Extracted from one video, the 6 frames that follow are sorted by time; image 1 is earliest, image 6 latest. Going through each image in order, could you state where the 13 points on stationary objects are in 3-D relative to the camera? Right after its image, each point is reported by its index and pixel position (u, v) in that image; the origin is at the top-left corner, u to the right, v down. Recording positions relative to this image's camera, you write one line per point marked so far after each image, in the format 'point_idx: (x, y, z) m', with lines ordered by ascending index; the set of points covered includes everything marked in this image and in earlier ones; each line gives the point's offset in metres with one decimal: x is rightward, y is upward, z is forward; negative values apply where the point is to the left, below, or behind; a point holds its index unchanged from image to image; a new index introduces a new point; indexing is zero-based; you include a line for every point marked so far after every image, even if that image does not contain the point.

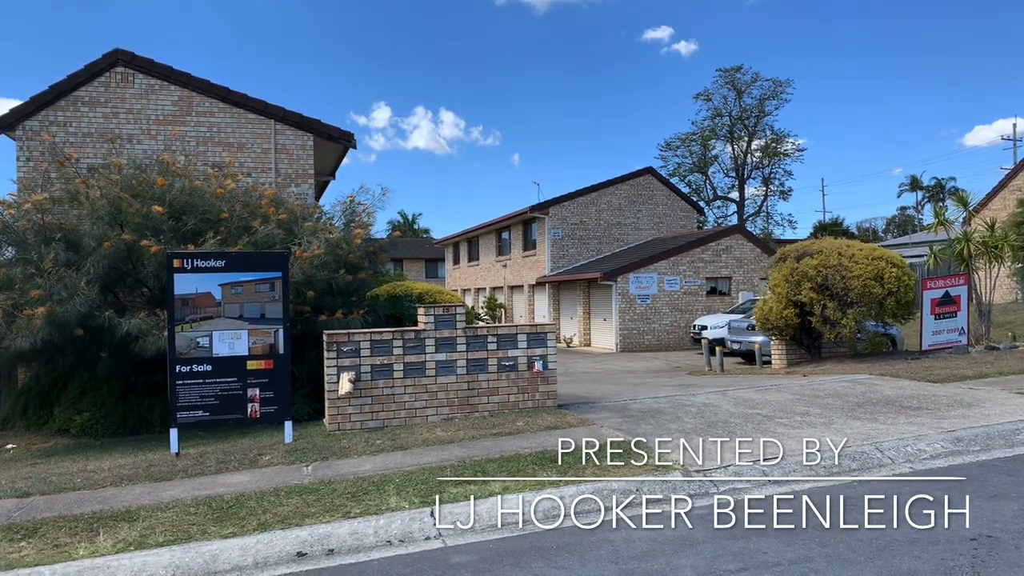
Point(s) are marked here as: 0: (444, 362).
0: (-0.7, -0.8, +8.6) m
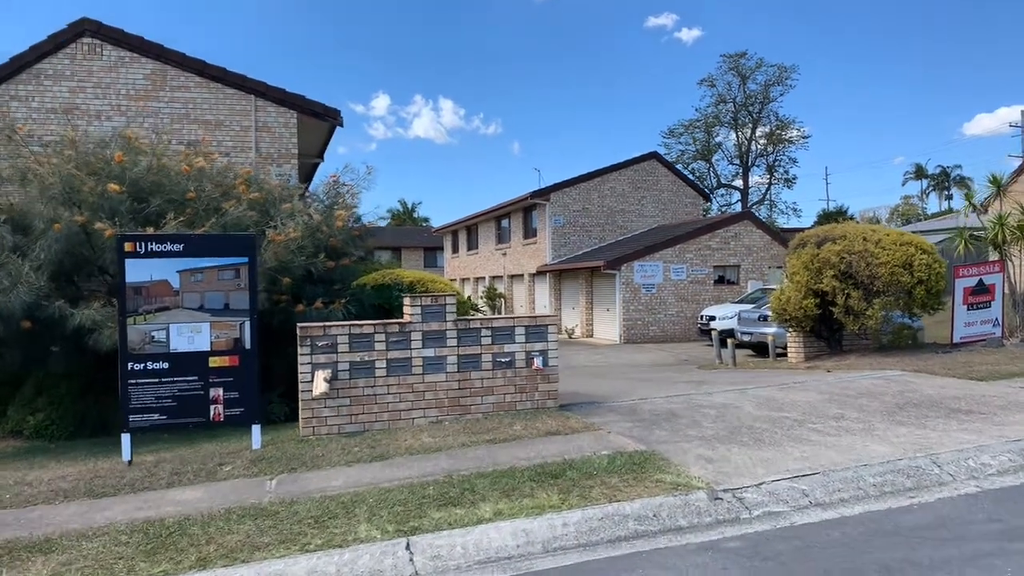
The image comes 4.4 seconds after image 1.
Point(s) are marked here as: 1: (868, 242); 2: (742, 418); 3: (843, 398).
0: (-0.8, -0.7, +7.6) m
1: (+5.0, +0.6, +11.4) m
2: (+2.0, -1.1, +7.1) m
3: (+3.2, -1.1, +7.7) m
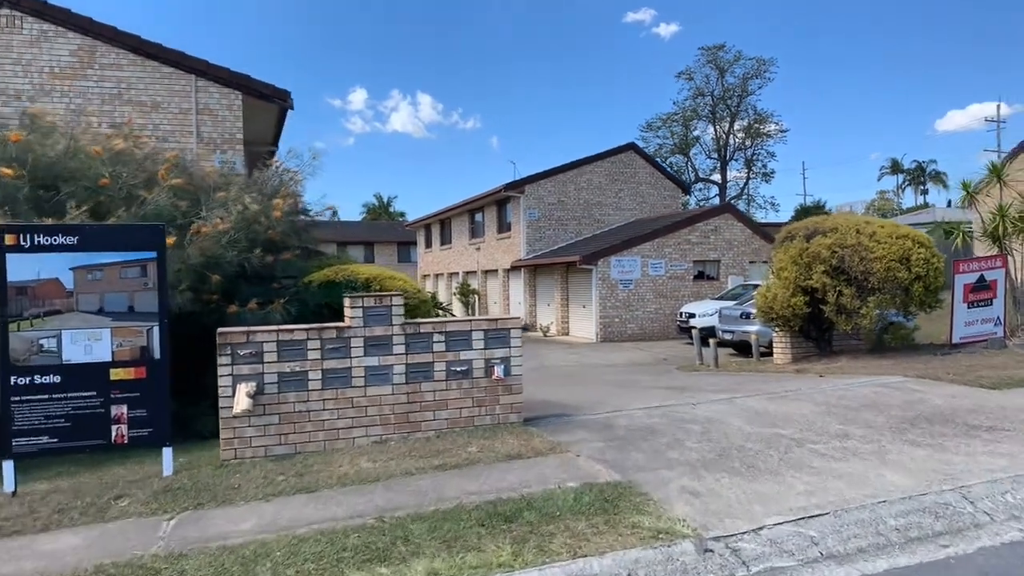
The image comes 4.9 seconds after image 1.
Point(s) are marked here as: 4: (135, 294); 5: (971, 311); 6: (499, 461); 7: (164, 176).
0: (-1.1, -0.7, +6.6) m
1: (+4.6, +0.7, +10.5) m
2: (+1.7, -1.1, +6.1) m
3: (+2.8, -1.0, +6.8) m
4: (-2.9, 0.0, +6.2) m
5: (+6.0, -0.3, +10.6) m
6: (-0.1, -1.2, +5.8) m
7: (-3.6, +1.2, +8.4) m
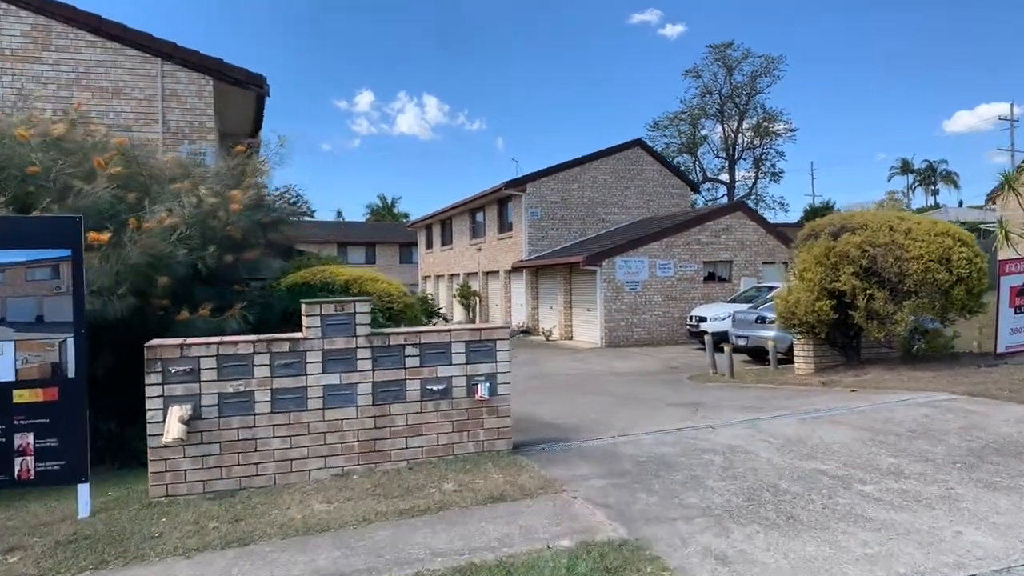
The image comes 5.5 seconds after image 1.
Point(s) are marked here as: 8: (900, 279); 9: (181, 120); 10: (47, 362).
0: (-1.2, -0.7, +5.6) m
1: (+4.5, +0.7, +9.4) m
2: (+1.6, -1.2, +5.1) m
3: (+2.7, -1.1, +5.7) m
4: (-3.0, -0.1, +5.1) m
5: (+5.9, -0.3, +9.5) m
6: (-0.2, -1.3, +4.8) m
7: (-3.7, +1.1, +7.4) m
8: (+4.5, +0.1, +9.3) m
9: (-4.4, +2.2, +10.7) m
10: (-3.0, -0.5, +5.2) m
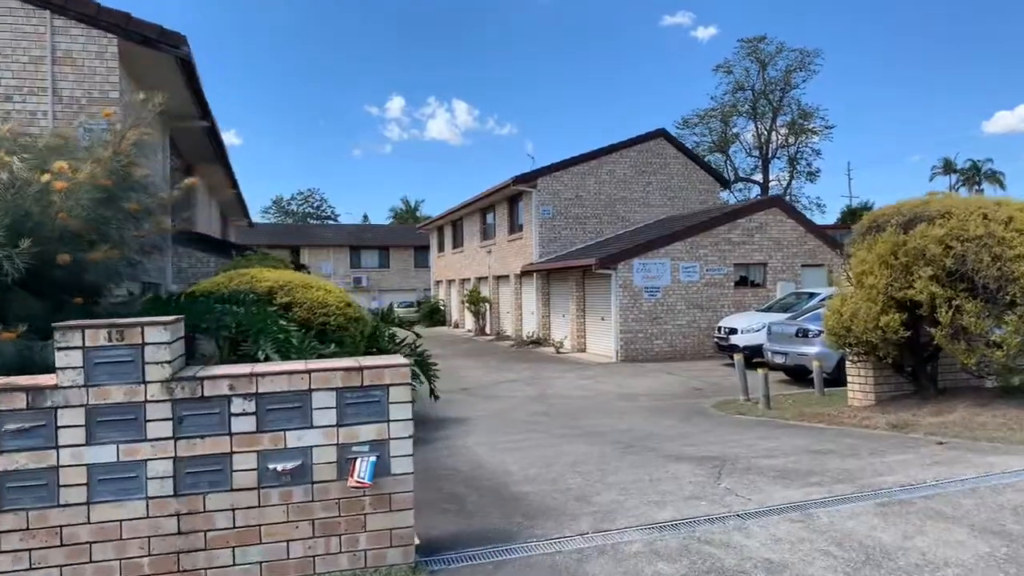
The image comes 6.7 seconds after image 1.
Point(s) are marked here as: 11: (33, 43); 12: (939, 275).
0: (-1.7, -0.8, +3.4) m
1: (+4.2, +0.6, +7.0) m
2: (+1.1, -1.2, +2.8) m
3: (+2.2, -1.1, +3.4) m
4: (-3.5, -0.1, +3.0) m
5: (+5.6, -0.4, +7.0) m
6: (-0.7, -1.3, +2.5) m
7: (-4.0, +1.0, +5.3) m
8: (+4.2, 0.0, +6.9) m
9: (-4.7, +2.1, +8.6) m
10: (-3.5, -0.5, +3.0) m
11: (-5.1, +2.6, +8.6) m
12: (+3.8, +0.1, +7.1) m
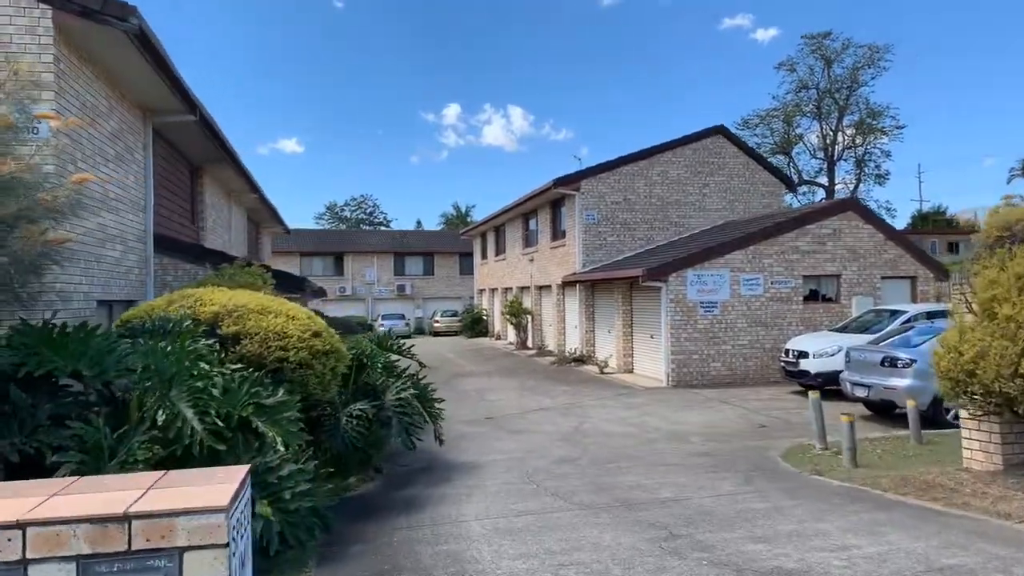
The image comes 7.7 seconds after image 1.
0: (-1.9, -0.9, +1.7) m
1: (+4.2, +0.4, +4.9) m
2: (+0.8, -1.4, +0.9) m
3: (+2.0, -1.3, +1.4) m
4: (-3.7, -0.3, +1.5) m
5: (+5.6, -0.6, +4.8) m
6: (-1.0, -1.5, +0.8) m
7: (-4.1, +0.9, +3.8) m
8: (+4.1, -0.2, +4.8) m
9: (-4.5, +1.9, +7.2) m
10: (-3.7, -0.7, +1.5) m
11: (-5.0, +2.4, +7.1) m
12: (+3.8, -0.1, +5.1) m
